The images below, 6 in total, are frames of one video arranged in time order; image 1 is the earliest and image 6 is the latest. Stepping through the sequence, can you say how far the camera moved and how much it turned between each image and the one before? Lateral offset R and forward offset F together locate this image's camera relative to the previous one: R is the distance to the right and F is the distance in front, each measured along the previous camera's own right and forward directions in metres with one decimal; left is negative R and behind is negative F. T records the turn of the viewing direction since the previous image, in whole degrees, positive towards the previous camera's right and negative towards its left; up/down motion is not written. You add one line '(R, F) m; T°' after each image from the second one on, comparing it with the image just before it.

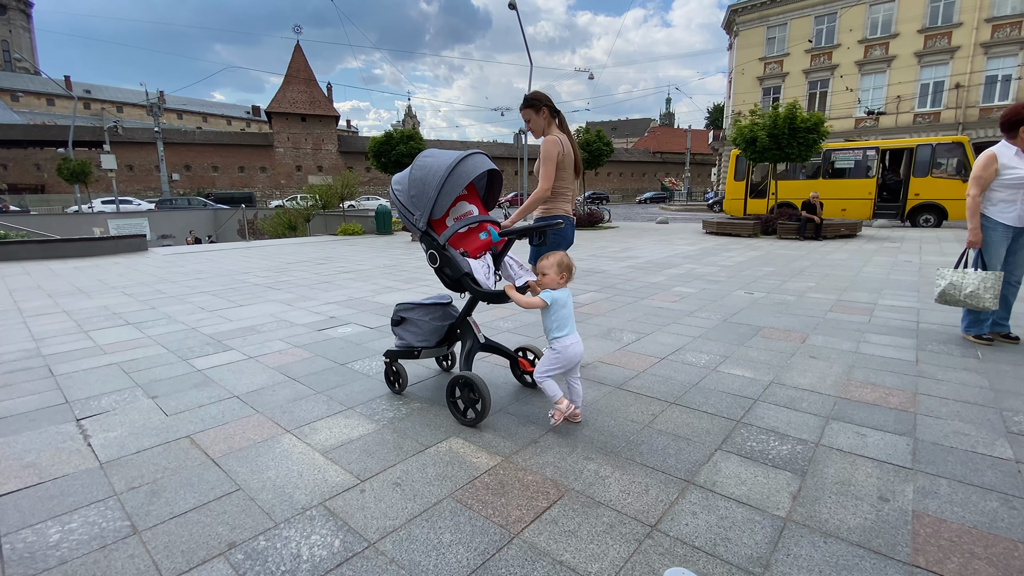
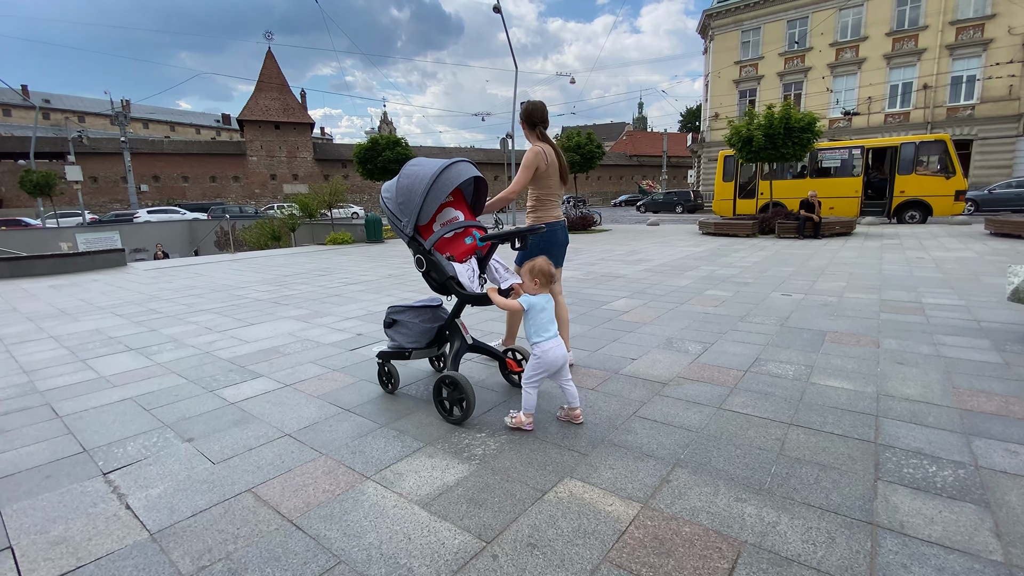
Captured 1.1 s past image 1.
(-0.7, +0.4) m; +3°
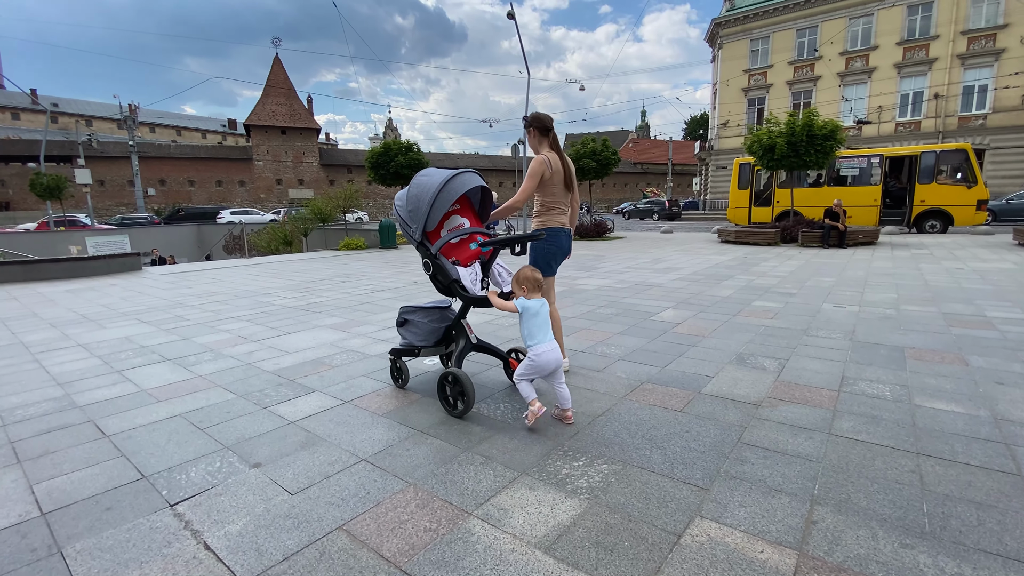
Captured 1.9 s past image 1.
(-0.5, +0.2) m; 0°
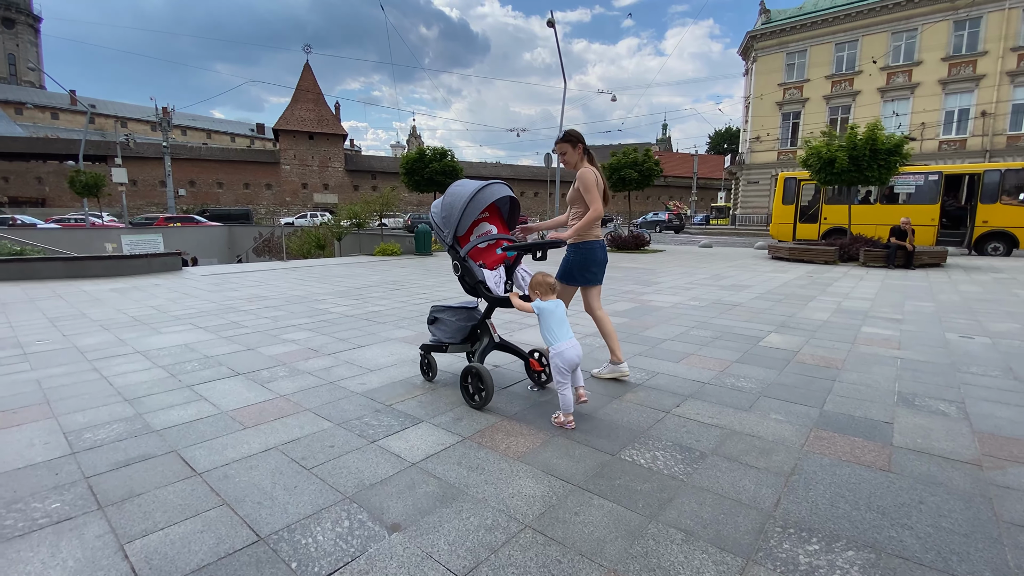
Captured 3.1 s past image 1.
(-0.8, +0.5) m; -2°
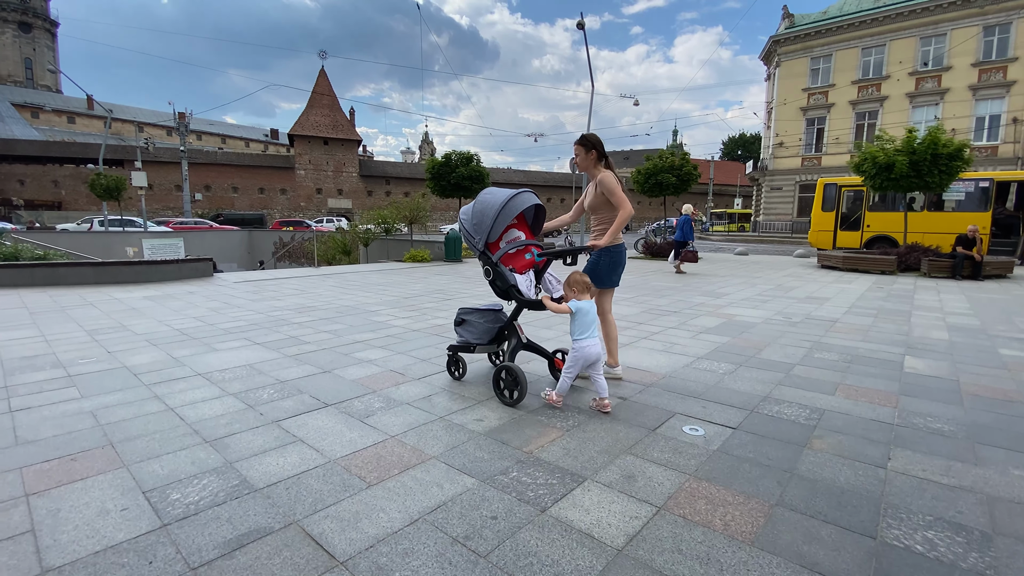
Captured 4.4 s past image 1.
(-0.9, +0.6) m; -1°
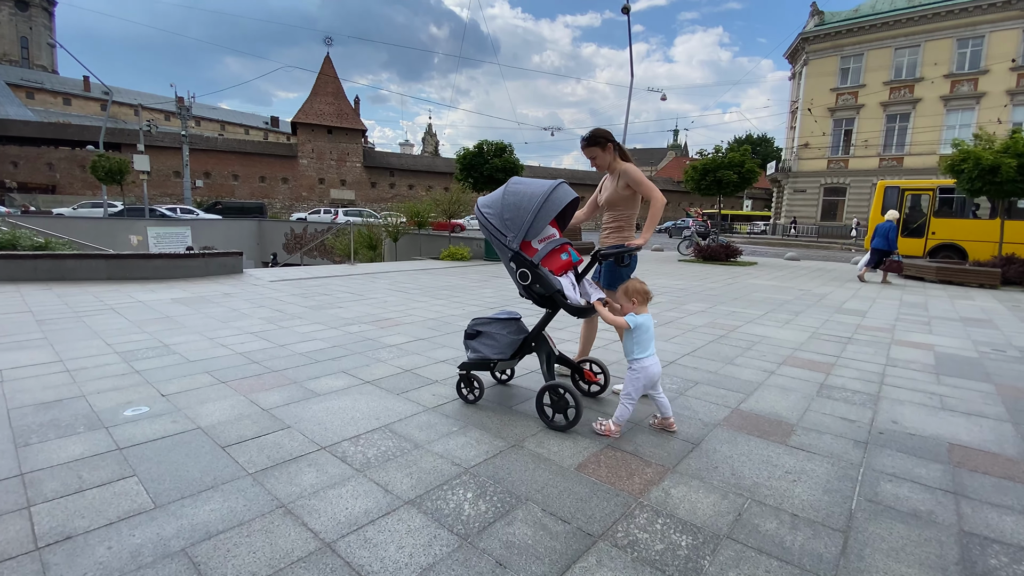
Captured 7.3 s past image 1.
(-1.7, +1.5) m; +1°
